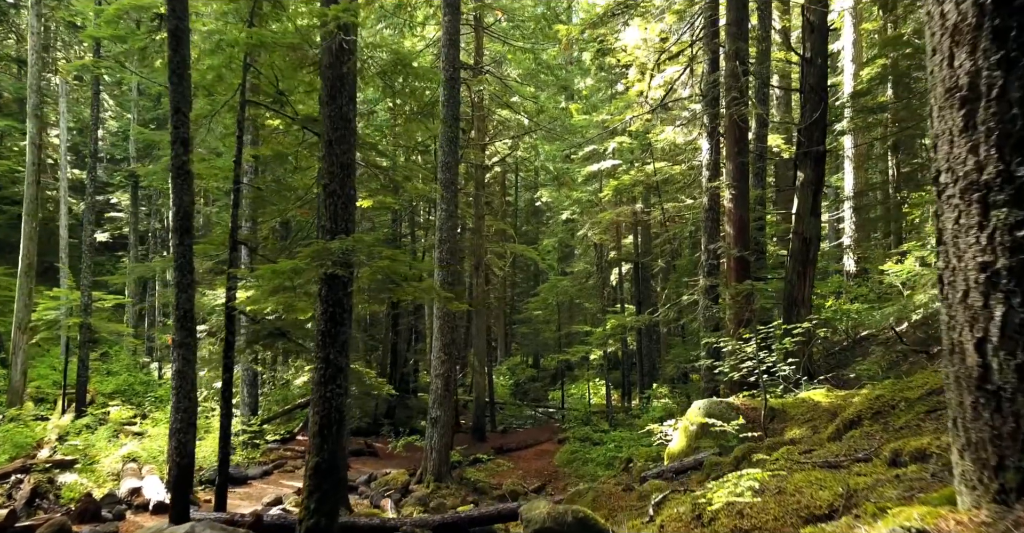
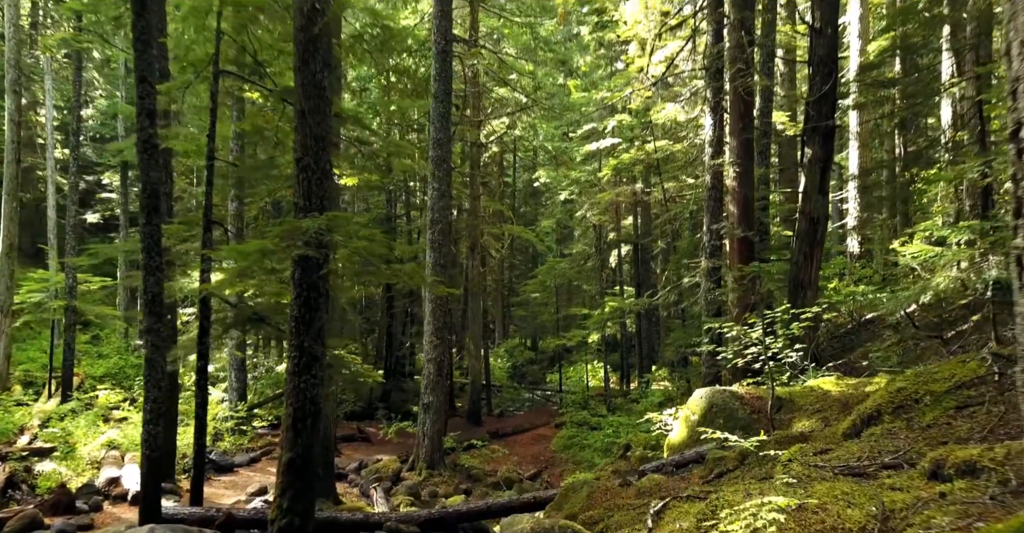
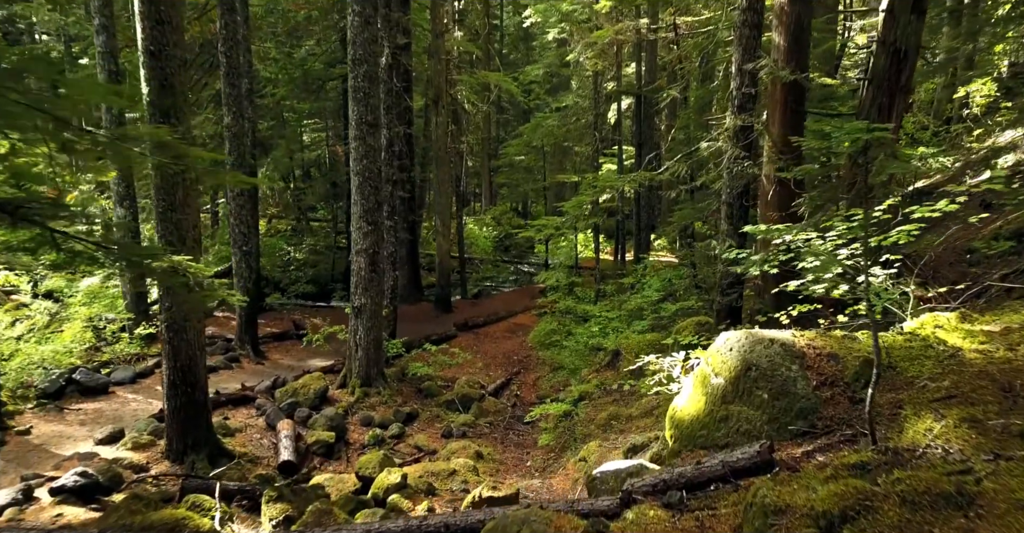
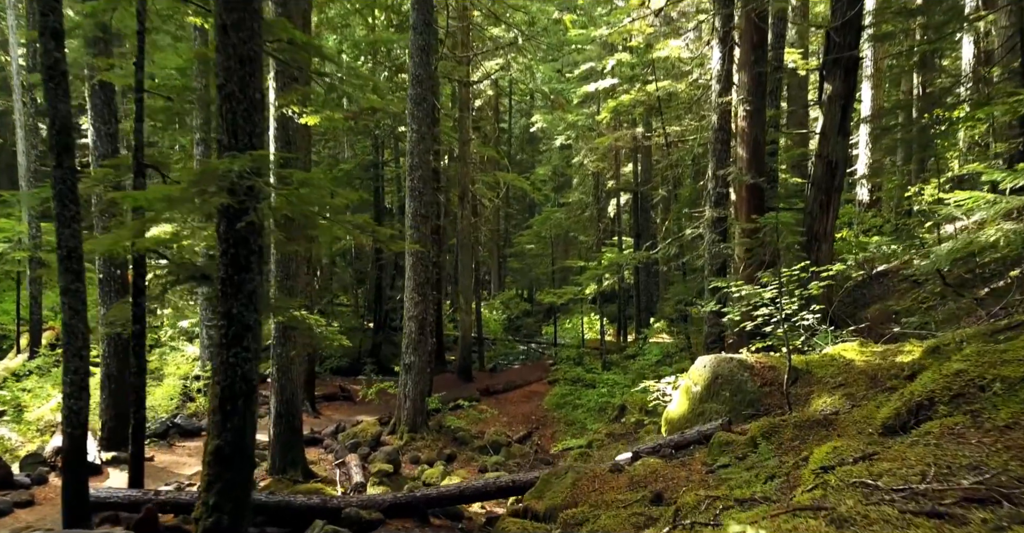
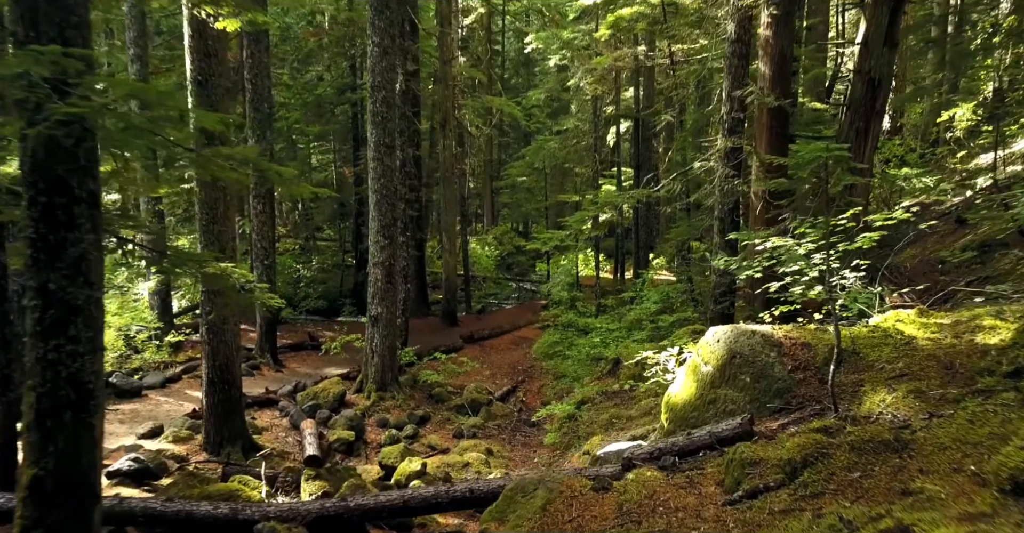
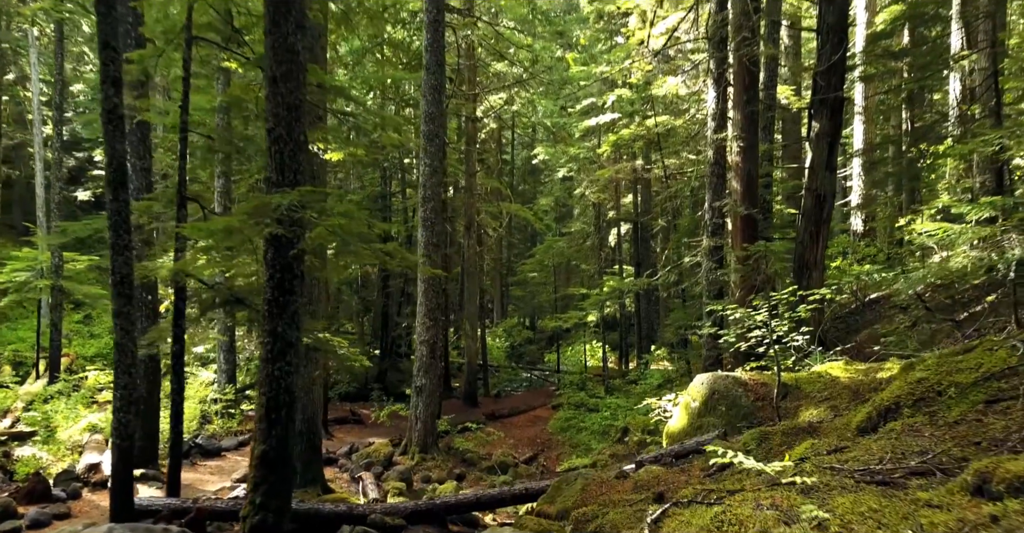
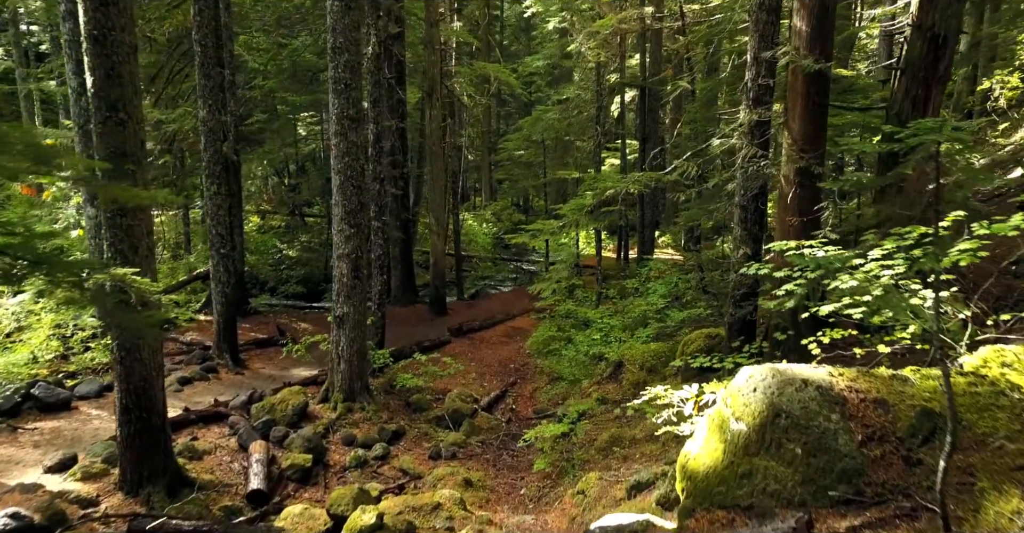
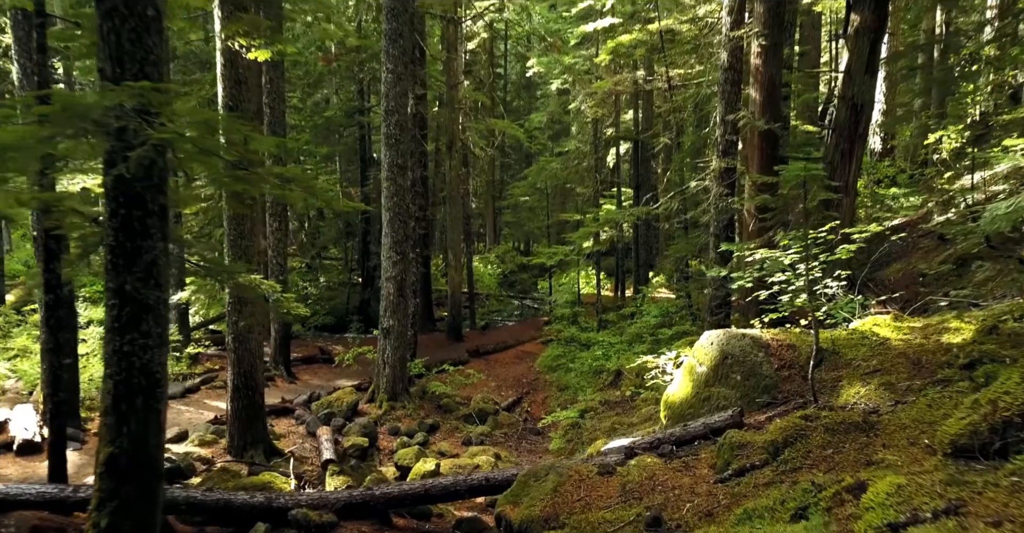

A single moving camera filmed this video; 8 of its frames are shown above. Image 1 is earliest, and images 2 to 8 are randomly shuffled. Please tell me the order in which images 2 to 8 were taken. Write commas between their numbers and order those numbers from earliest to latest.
2, 6, 4, 8, 5, 3, 7
